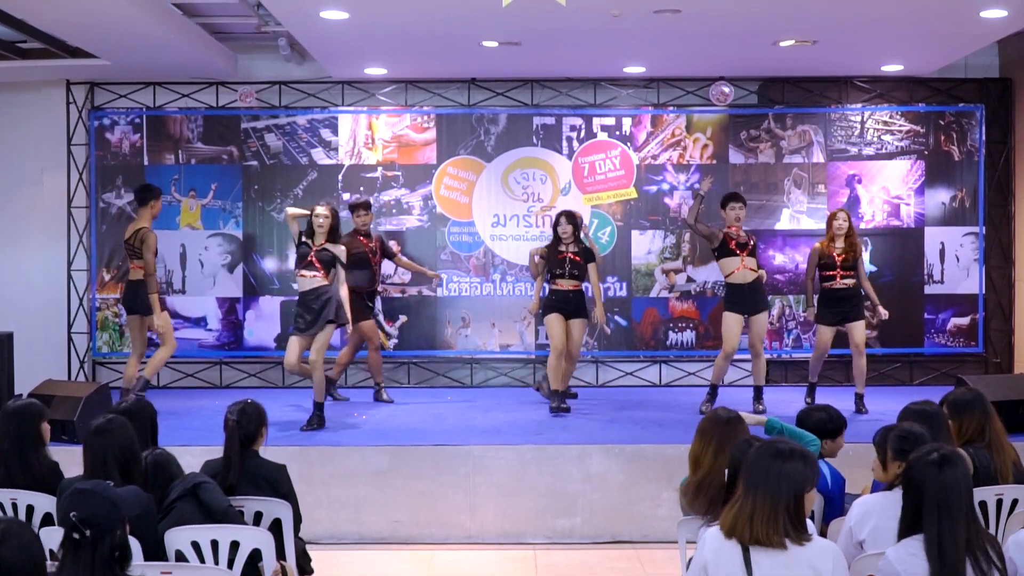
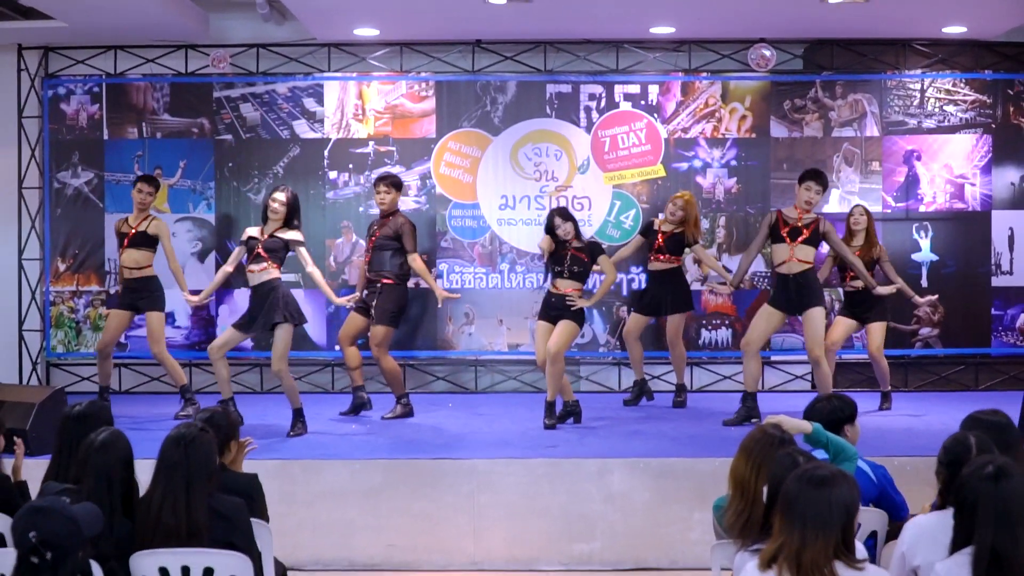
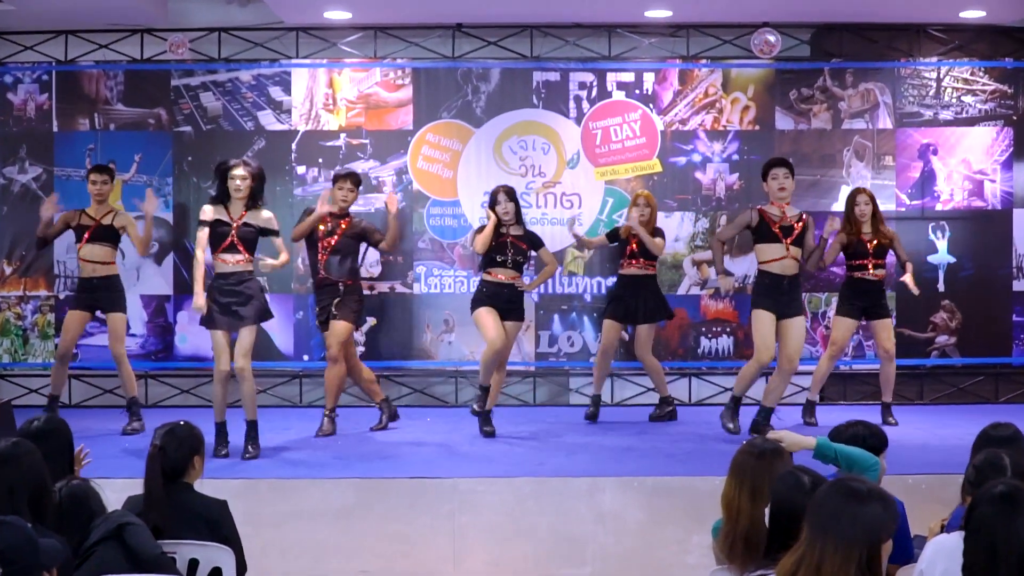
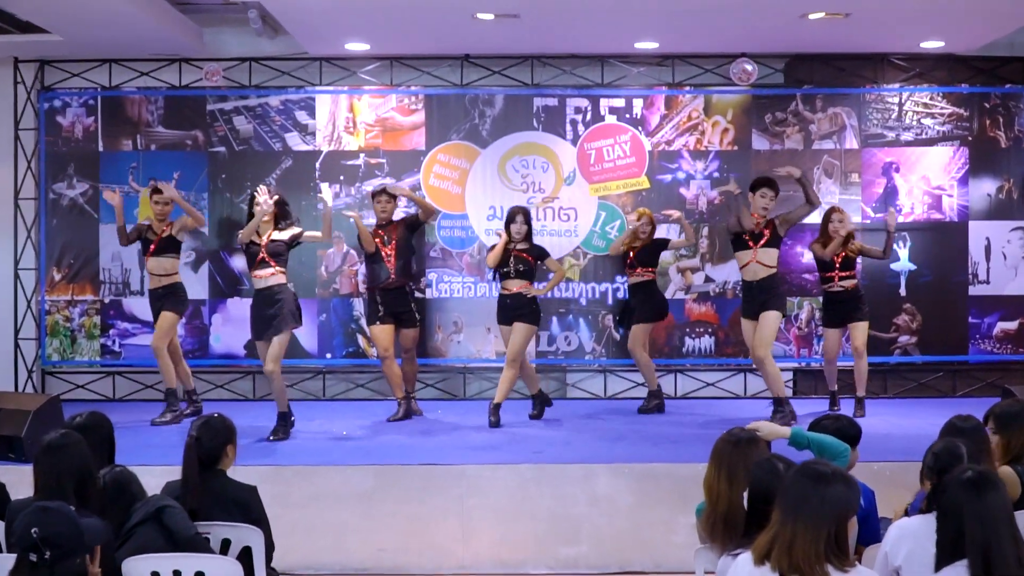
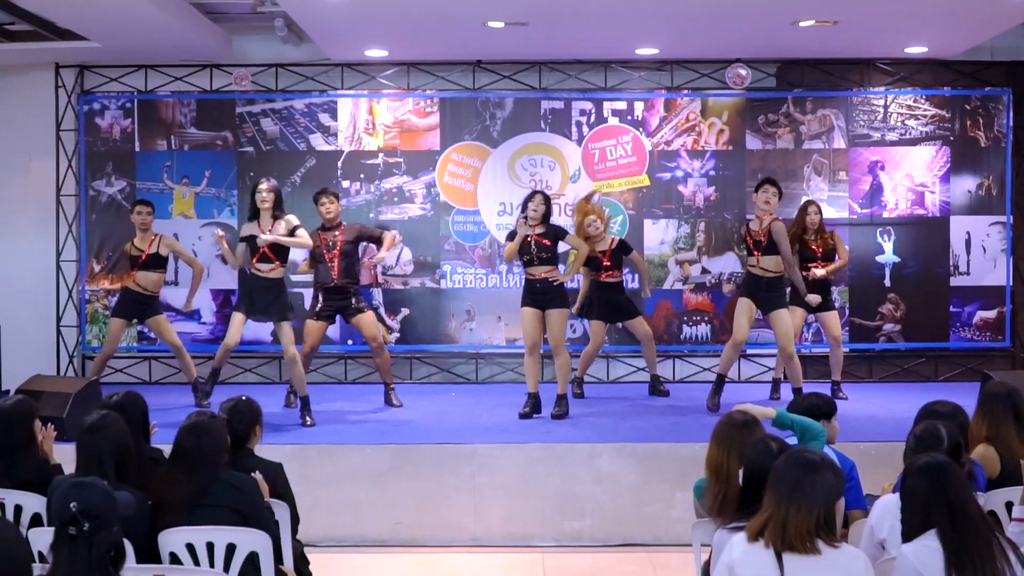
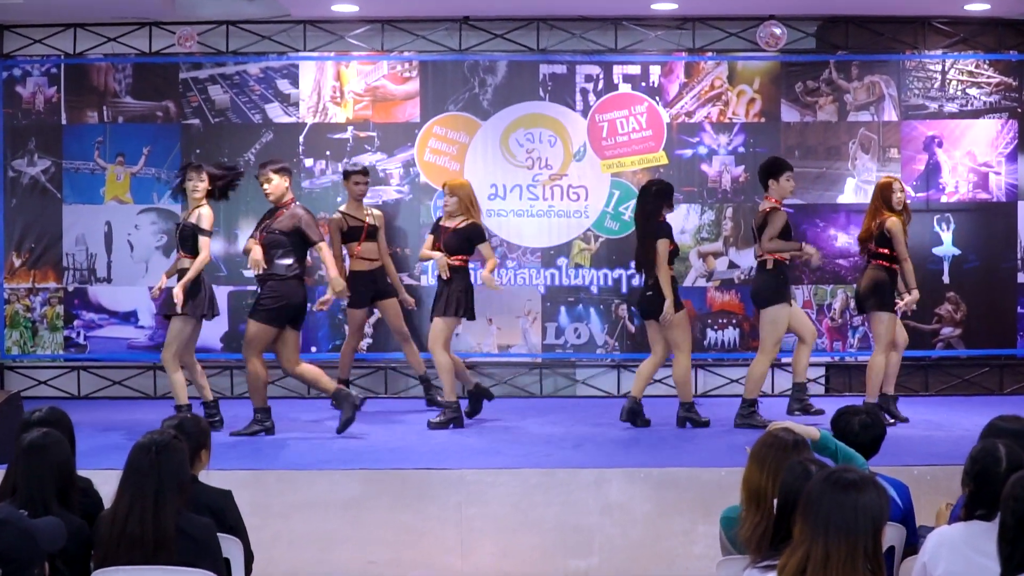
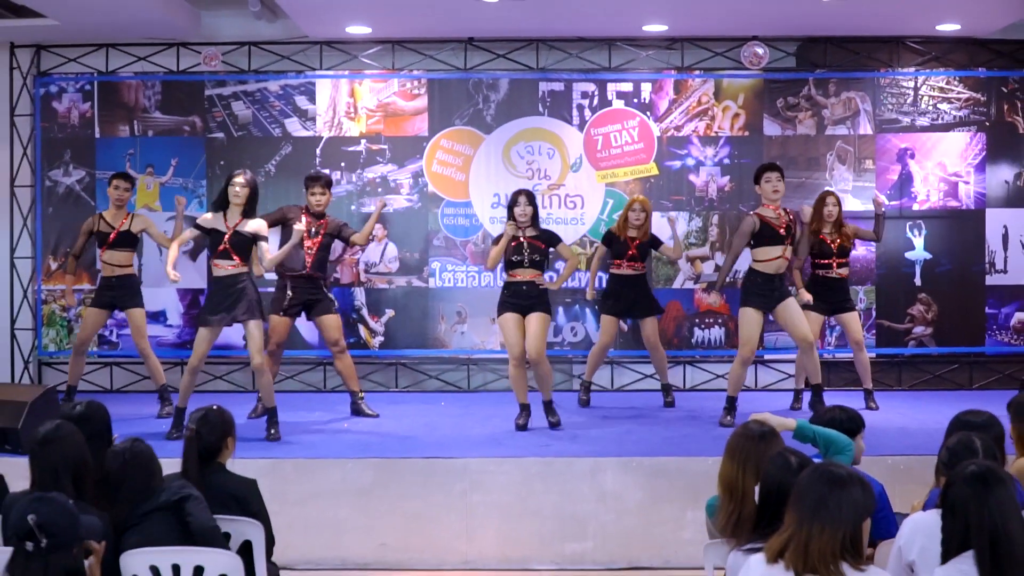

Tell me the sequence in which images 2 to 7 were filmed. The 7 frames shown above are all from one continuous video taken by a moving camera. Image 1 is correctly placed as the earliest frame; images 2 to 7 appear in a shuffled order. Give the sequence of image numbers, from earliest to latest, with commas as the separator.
4, 3, 7, 5, 2, 6
